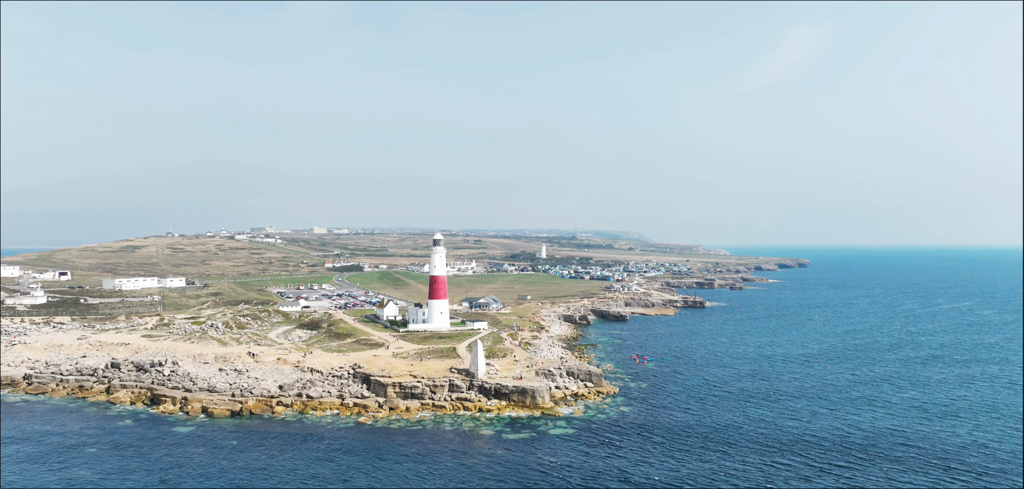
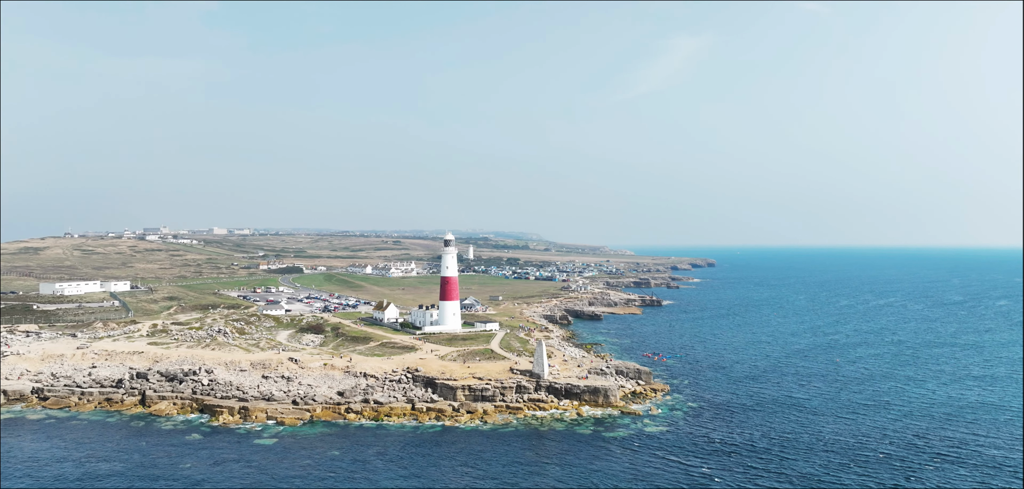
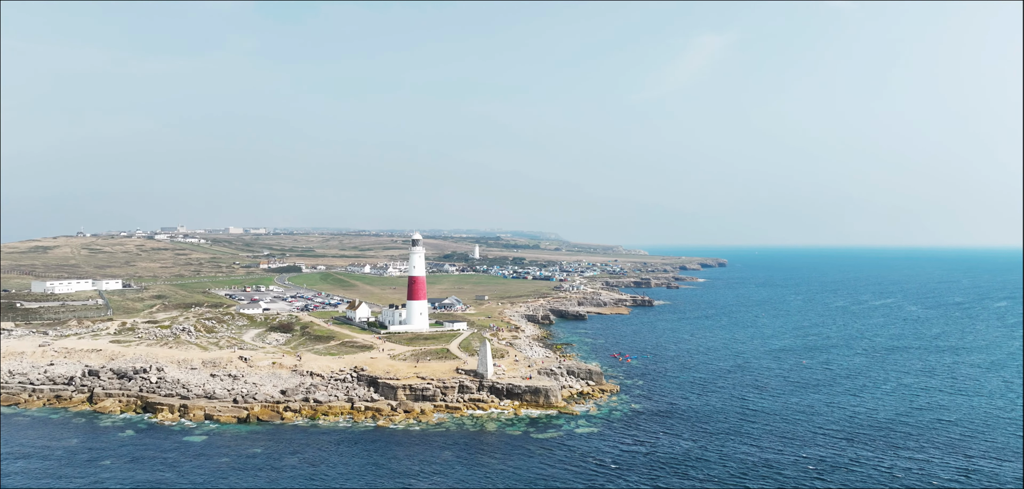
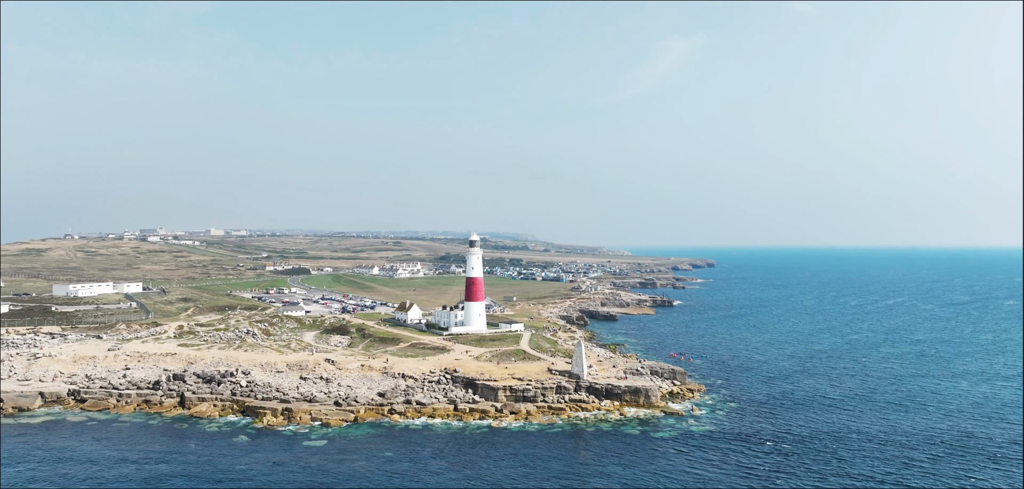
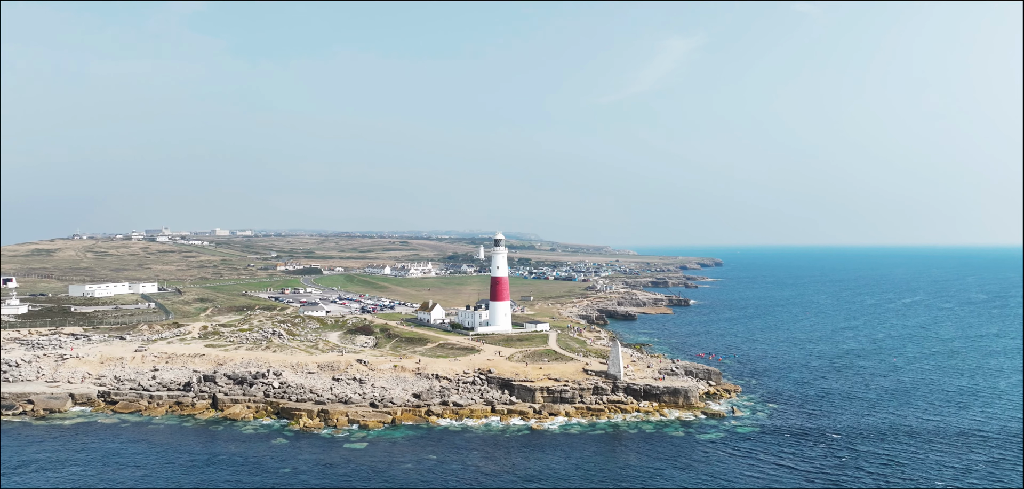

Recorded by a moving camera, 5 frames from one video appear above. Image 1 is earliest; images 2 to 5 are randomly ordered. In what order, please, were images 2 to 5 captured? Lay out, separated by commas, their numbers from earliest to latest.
3, 2, 4, 5
